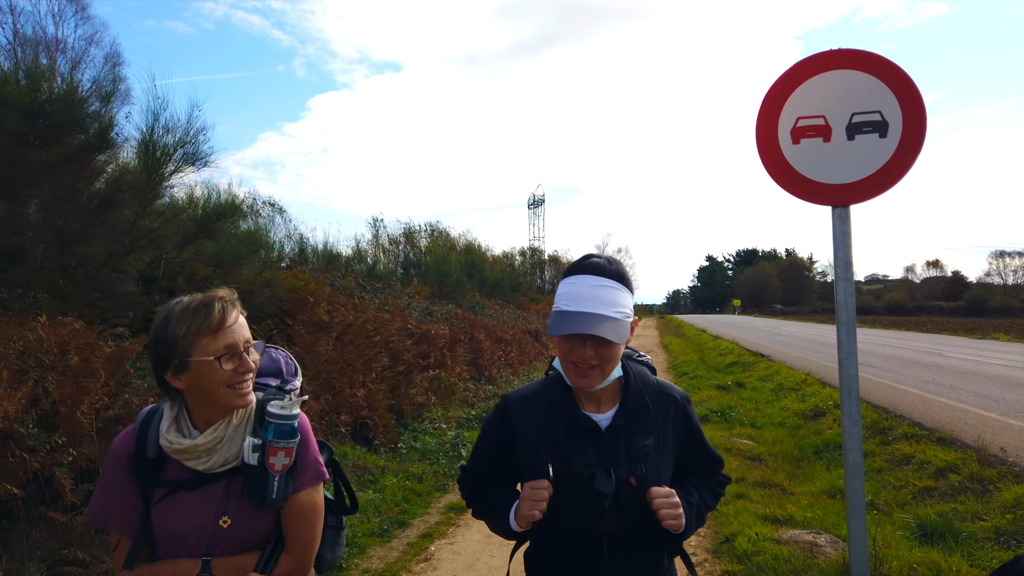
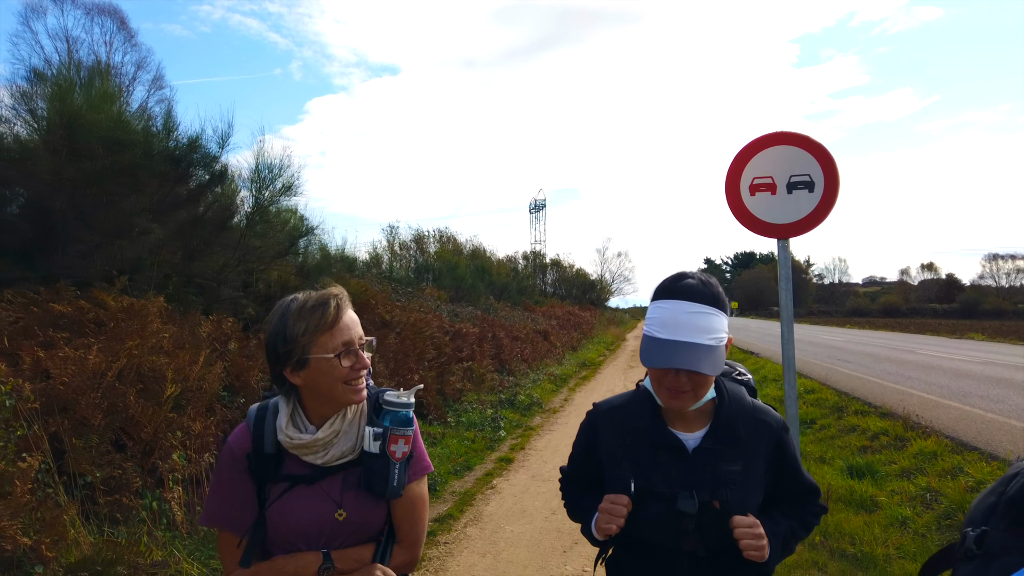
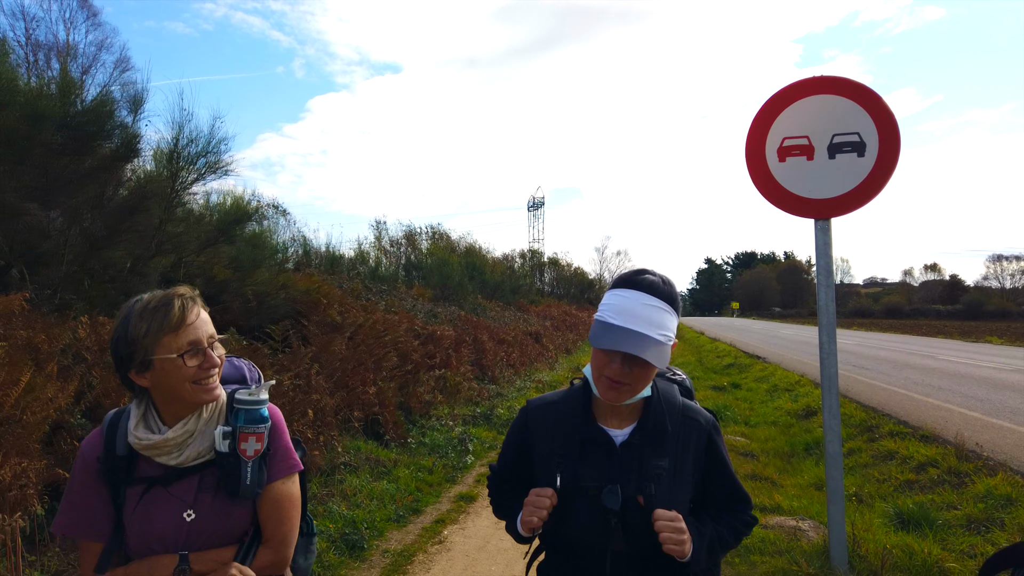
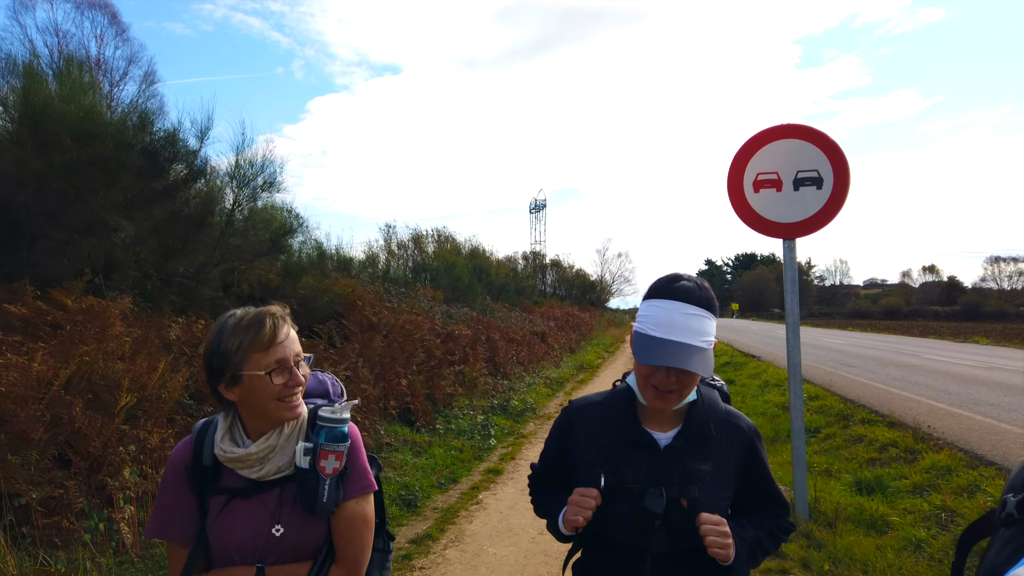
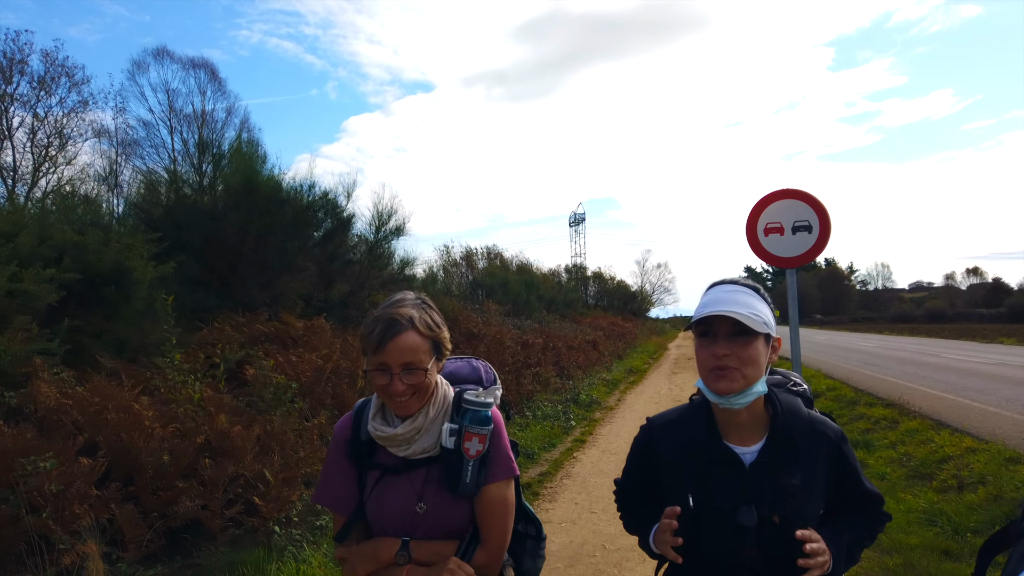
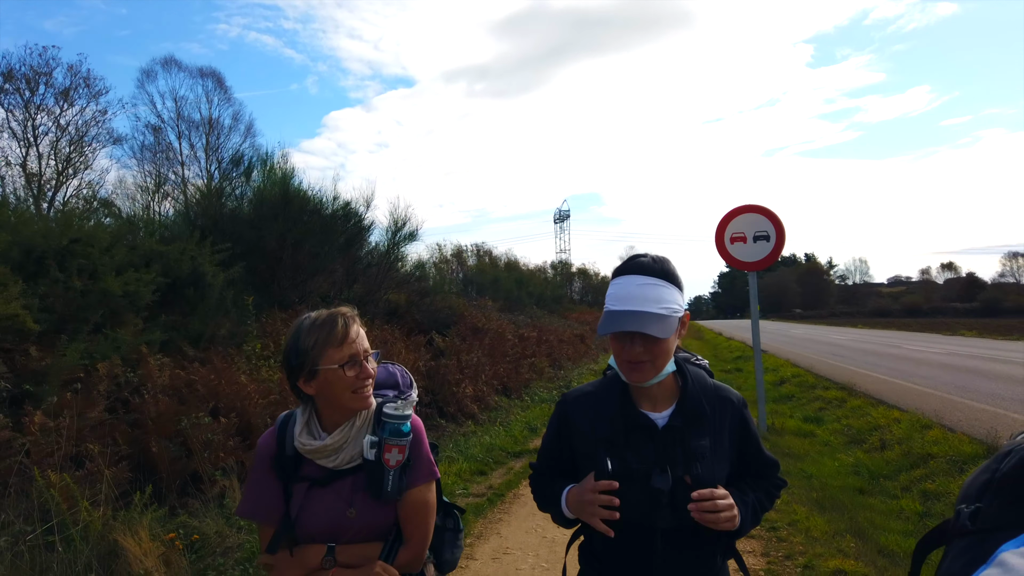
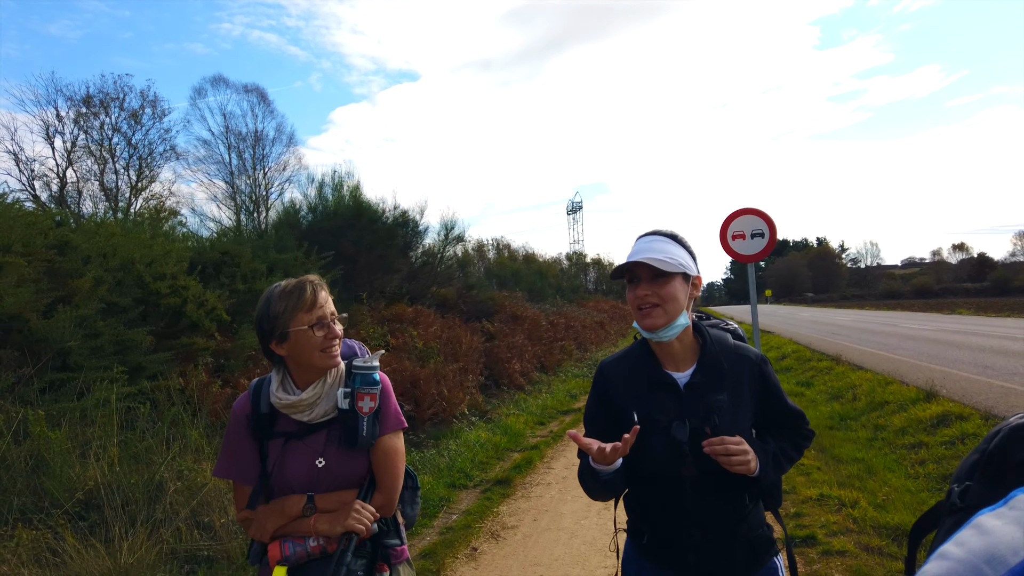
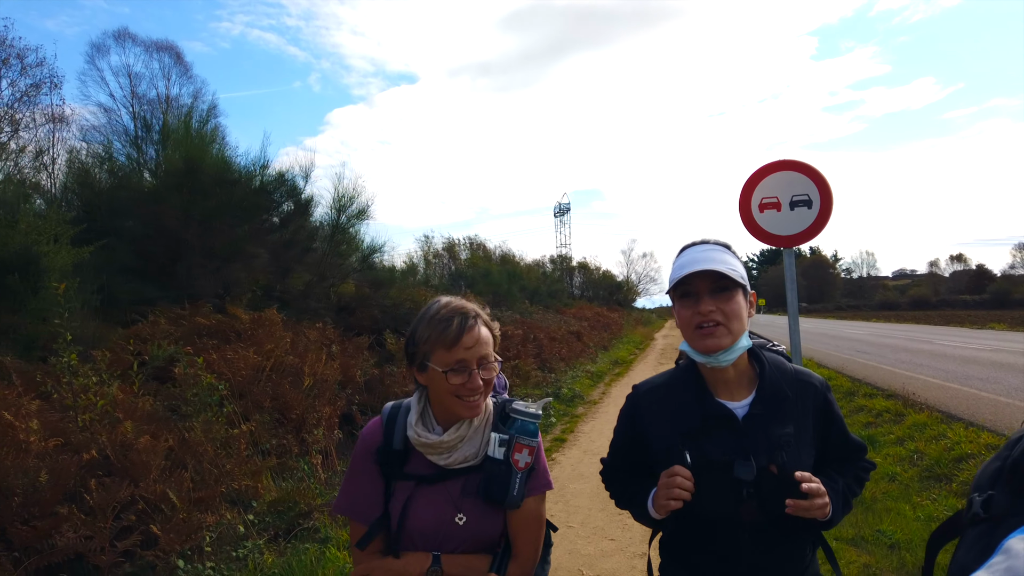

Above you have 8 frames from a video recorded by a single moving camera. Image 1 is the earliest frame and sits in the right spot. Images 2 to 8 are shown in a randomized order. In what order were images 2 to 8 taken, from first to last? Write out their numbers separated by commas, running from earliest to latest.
3, 4, 2, 8, 5, 6, 7
